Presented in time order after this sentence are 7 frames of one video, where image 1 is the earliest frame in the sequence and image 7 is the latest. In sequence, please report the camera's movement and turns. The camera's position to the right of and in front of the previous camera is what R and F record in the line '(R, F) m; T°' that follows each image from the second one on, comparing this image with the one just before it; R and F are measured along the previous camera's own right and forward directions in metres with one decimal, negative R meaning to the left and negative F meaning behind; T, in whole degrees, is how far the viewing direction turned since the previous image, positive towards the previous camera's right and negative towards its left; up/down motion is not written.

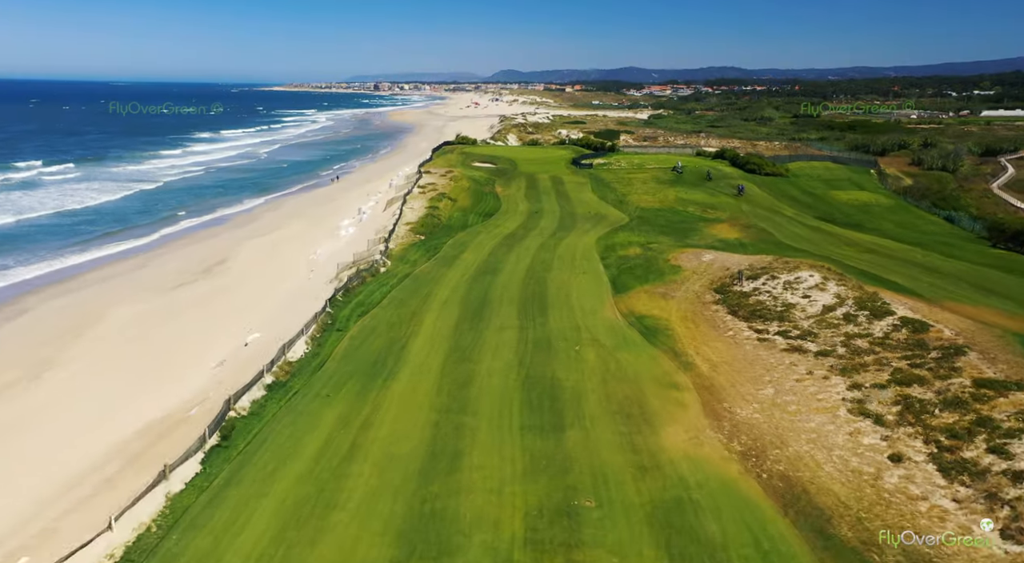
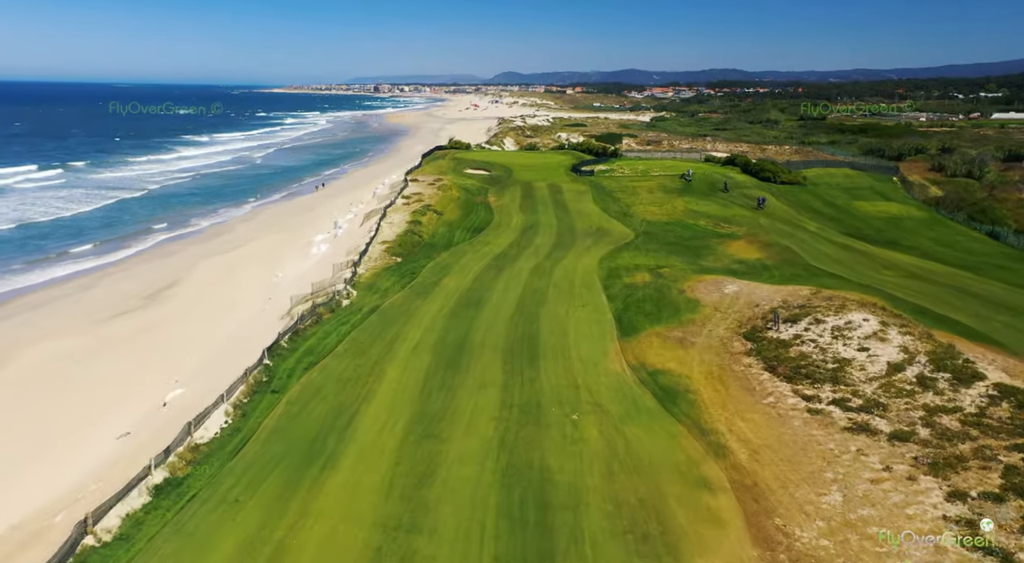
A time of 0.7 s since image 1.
(+0.7, +5.4) m; 0°
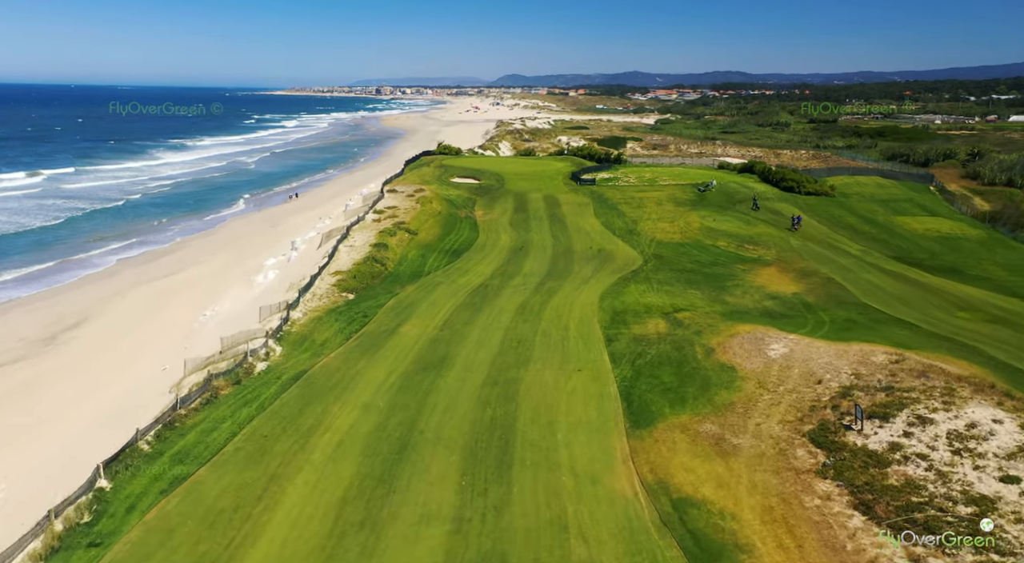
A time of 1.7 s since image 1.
(+1.2, +7.5) m; 0°
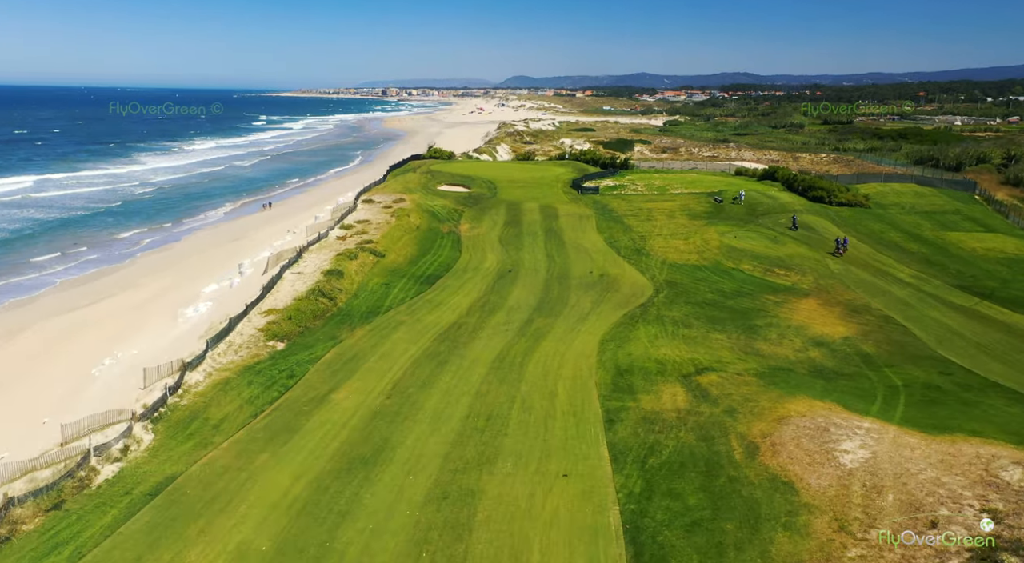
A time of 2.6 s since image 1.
(+1.3, +6.8) m; -1°
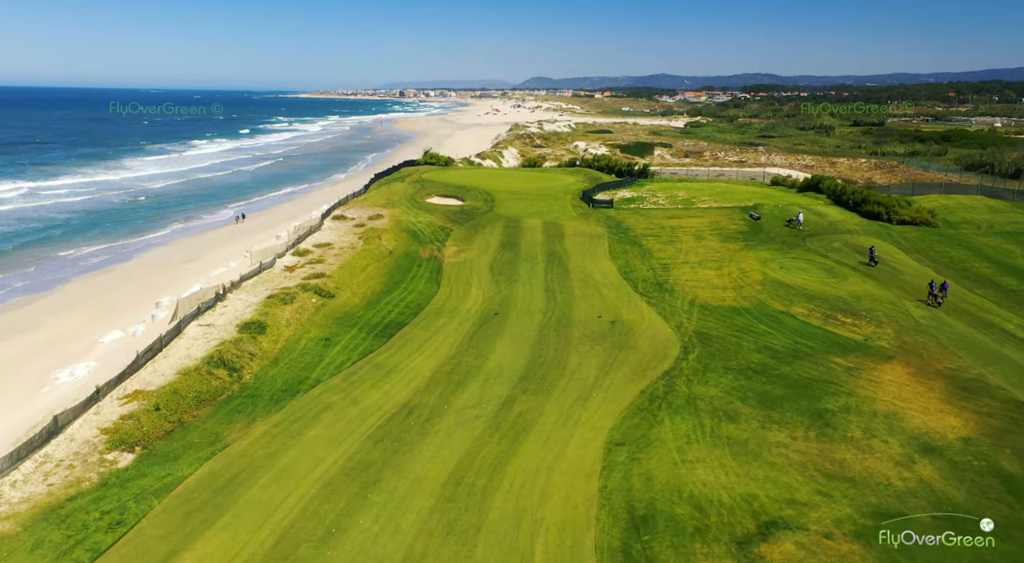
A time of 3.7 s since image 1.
(+1.5, +8.1) m; -2°
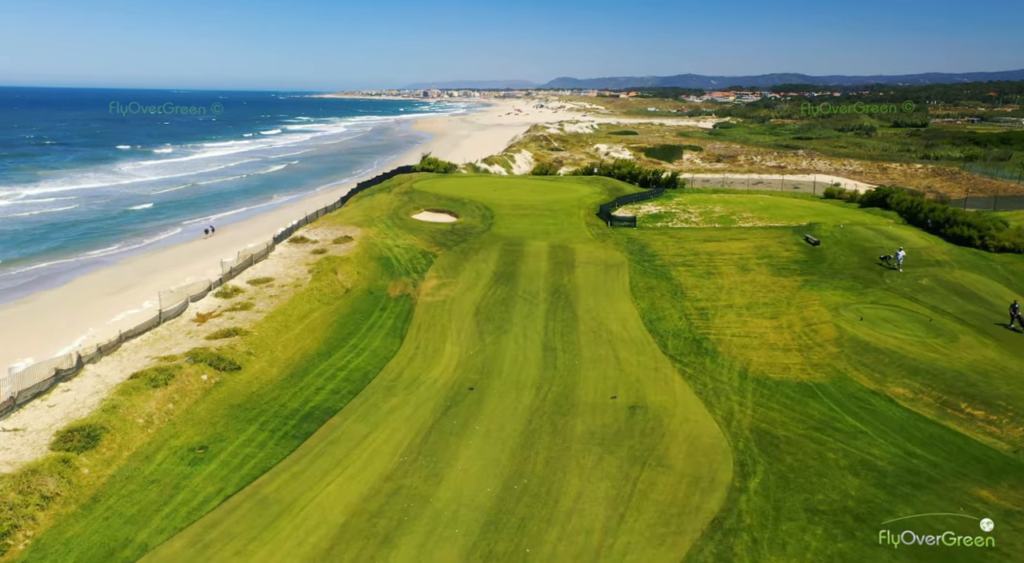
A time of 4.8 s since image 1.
(+1.5, +8.4) m; -2°
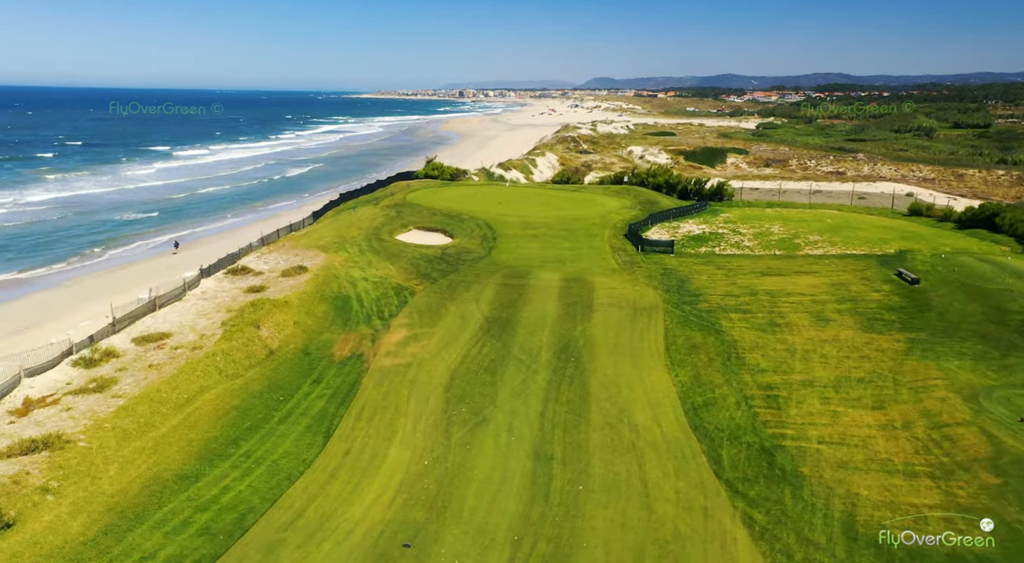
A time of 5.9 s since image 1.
(+1.6, +8.4) m; -3°
